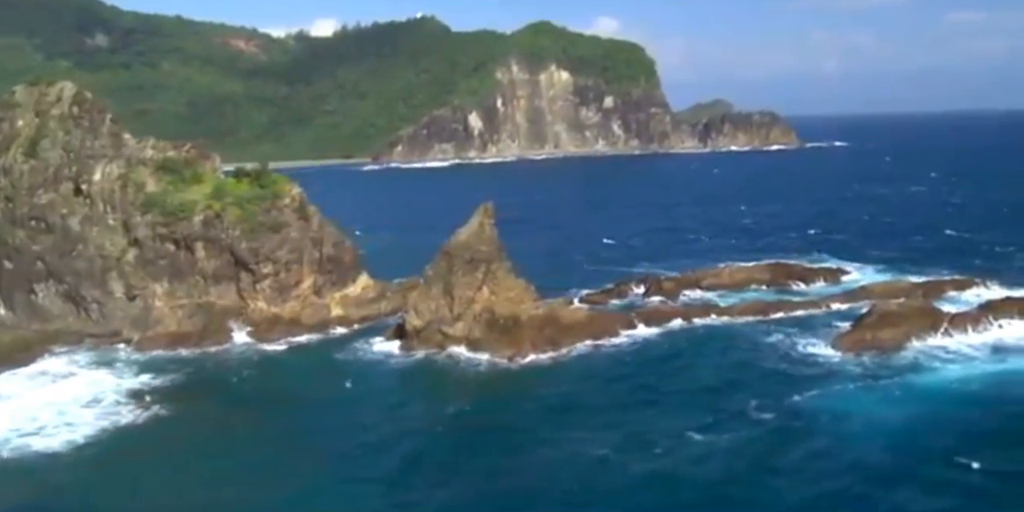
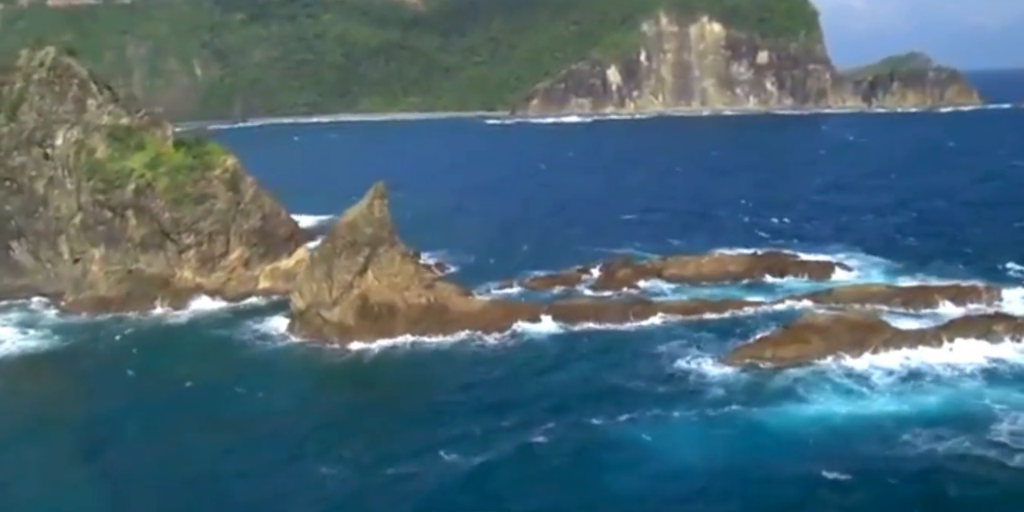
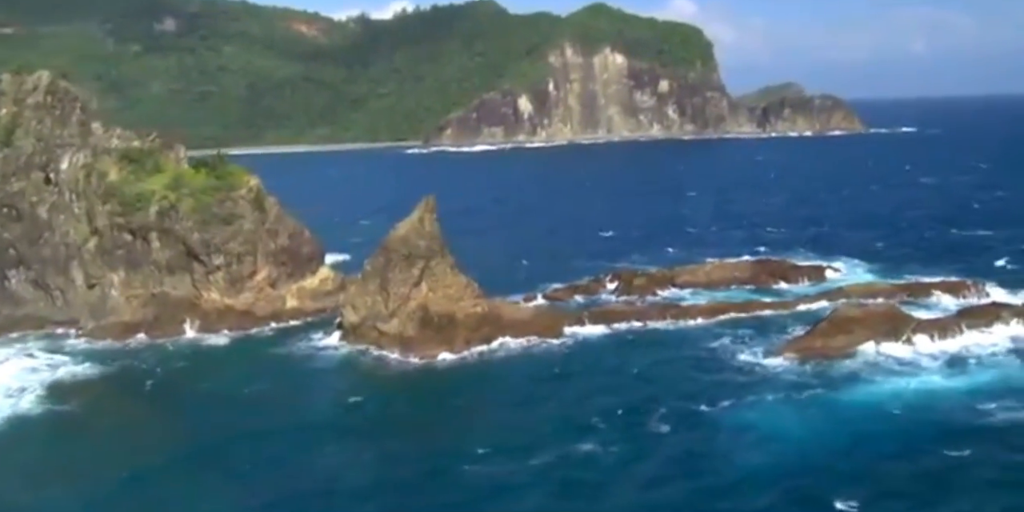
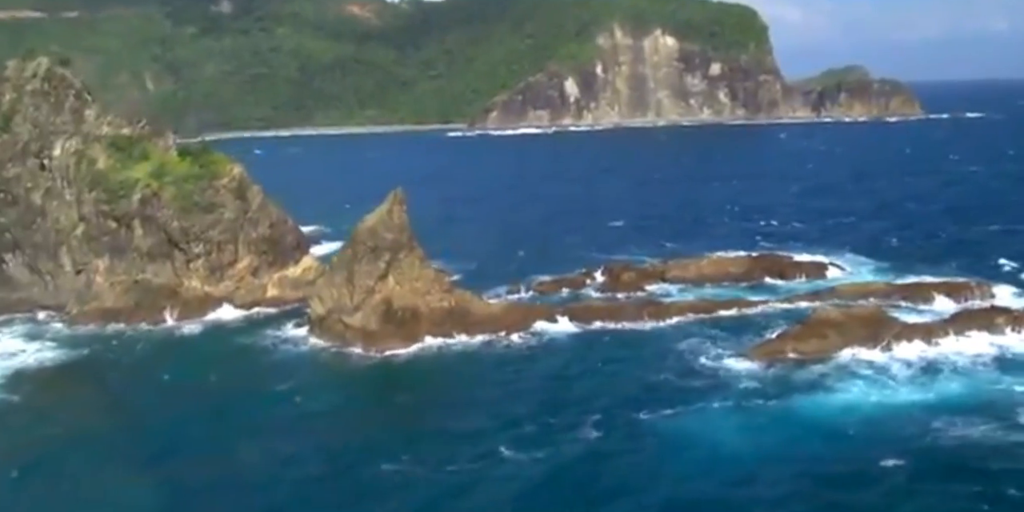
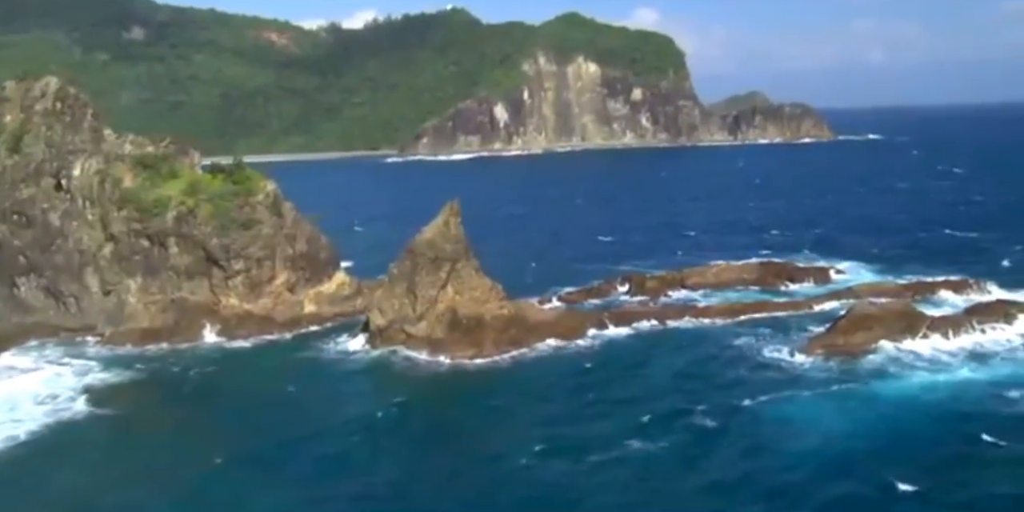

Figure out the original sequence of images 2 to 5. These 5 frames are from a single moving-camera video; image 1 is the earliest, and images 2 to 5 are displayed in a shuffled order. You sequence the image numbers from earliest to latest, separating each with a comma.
5, 3, 4, 2
